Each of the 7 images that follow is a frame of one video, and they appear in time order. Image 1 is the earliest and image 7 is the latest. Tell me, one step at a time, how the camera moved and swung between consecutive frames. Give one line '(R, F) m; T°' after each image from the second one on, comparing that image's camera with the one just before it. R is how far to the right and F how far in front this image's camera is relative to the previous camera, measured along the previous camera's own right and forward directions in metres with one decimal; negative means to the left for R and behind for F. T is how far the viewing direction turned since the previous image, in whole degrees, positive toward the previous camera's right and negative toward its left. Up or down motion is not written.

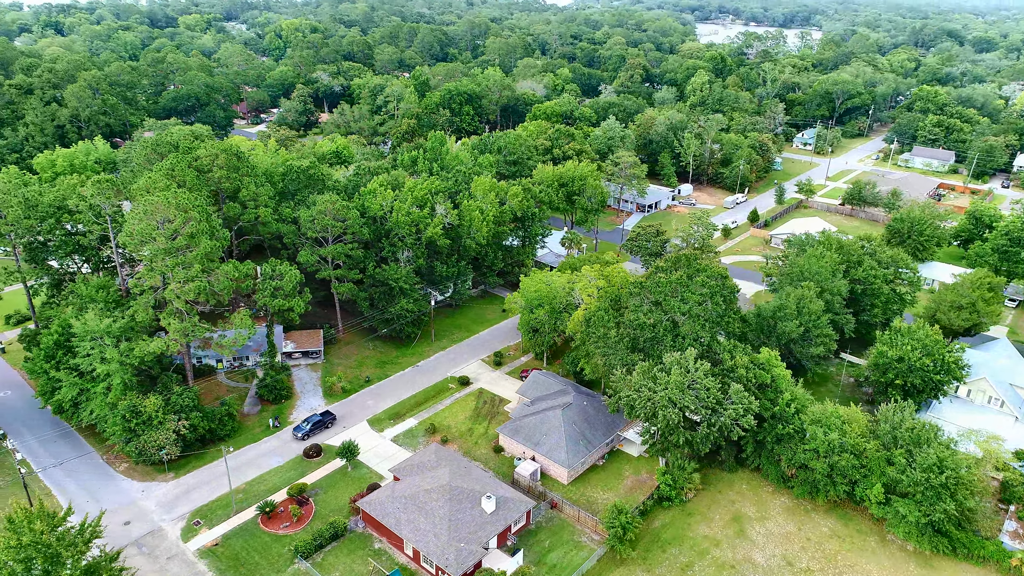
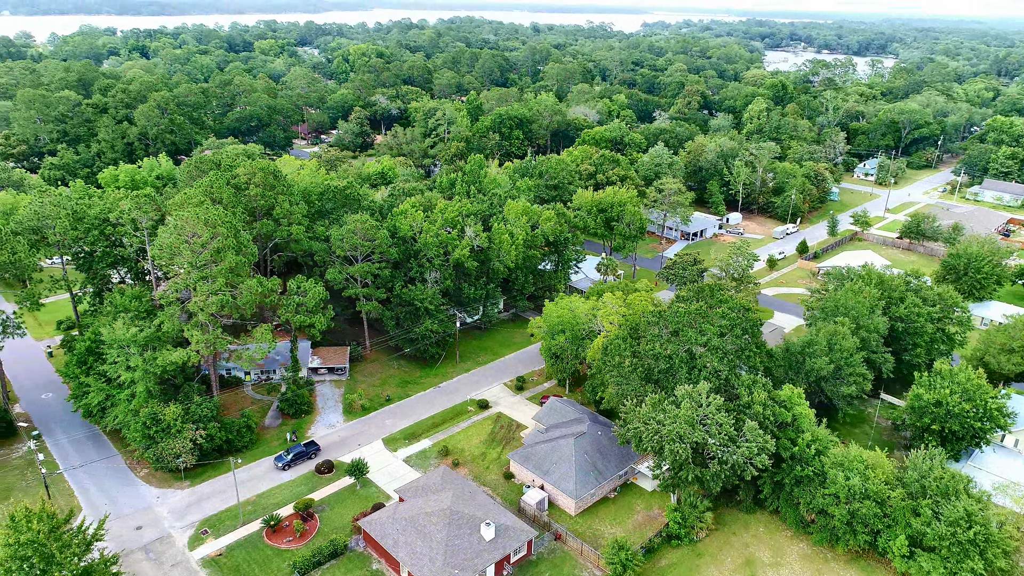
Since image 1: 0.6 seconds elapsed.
(+1.7, +0.3) m; -5°
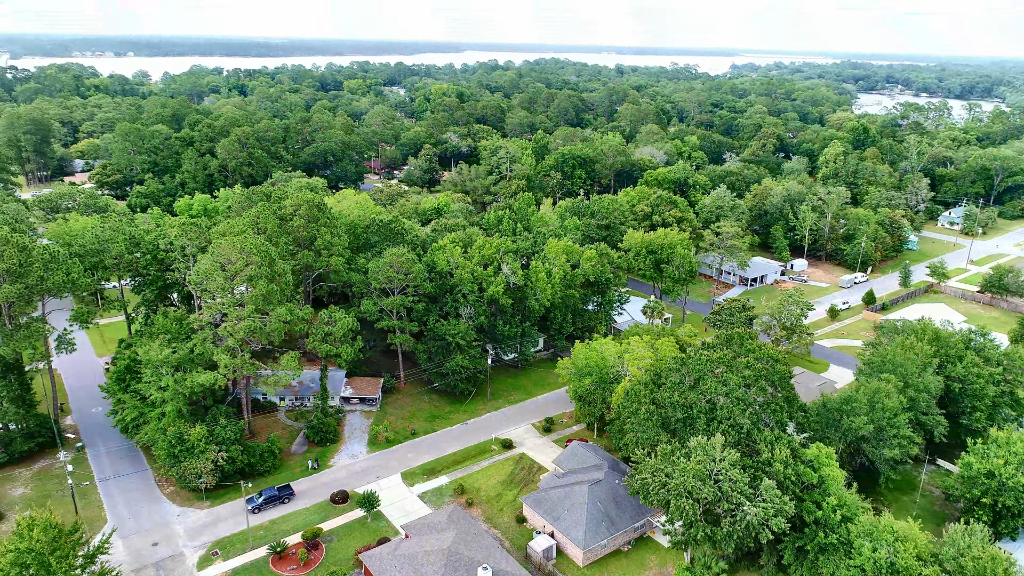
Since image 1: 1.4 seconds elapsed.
(+2.2, +0.4) m; -6°
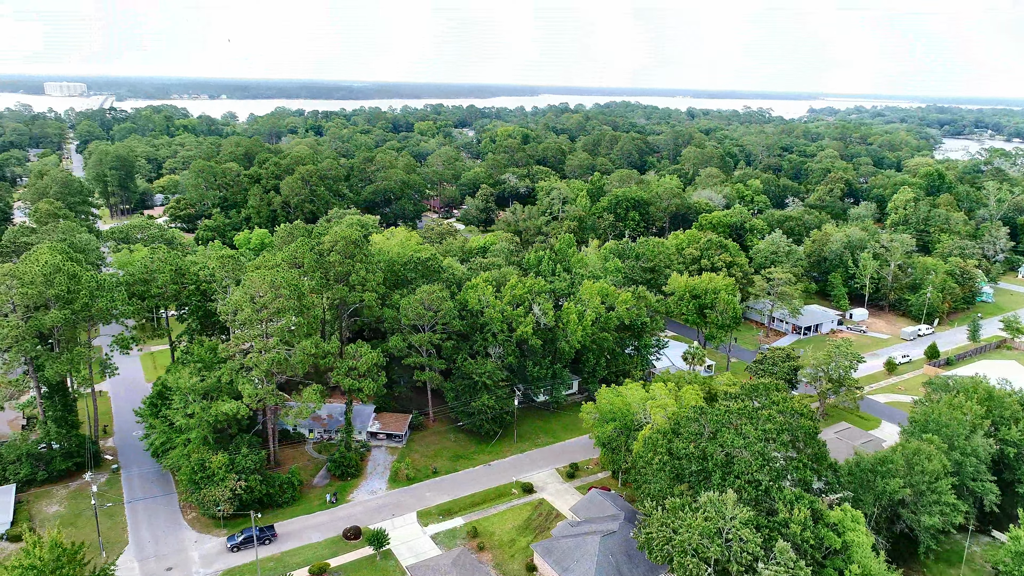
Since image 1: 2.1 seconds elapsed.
(+1.9, +0.3) m; -6°
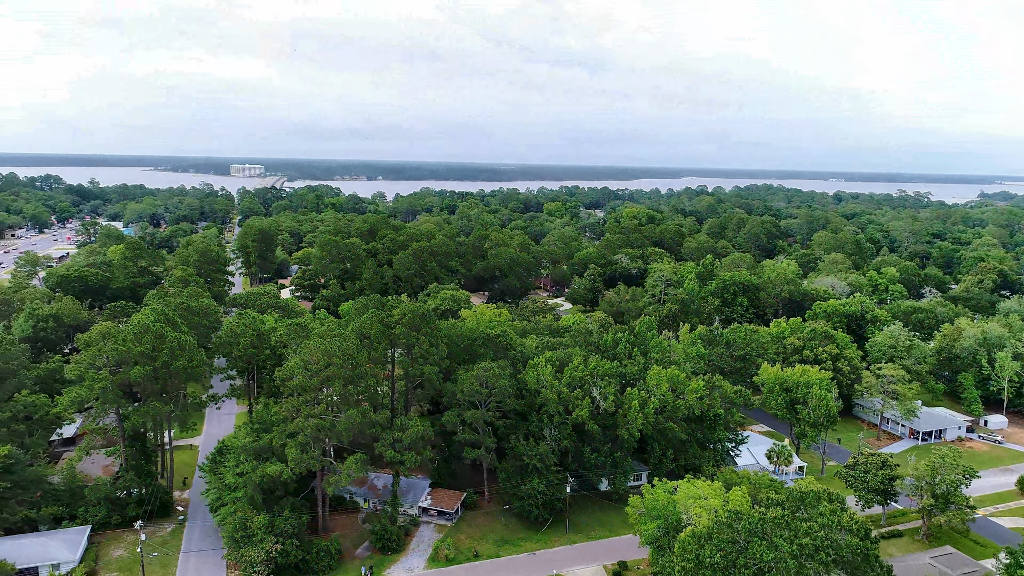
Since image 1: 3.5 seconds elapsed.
(+3.7, +0.7) m; -11°
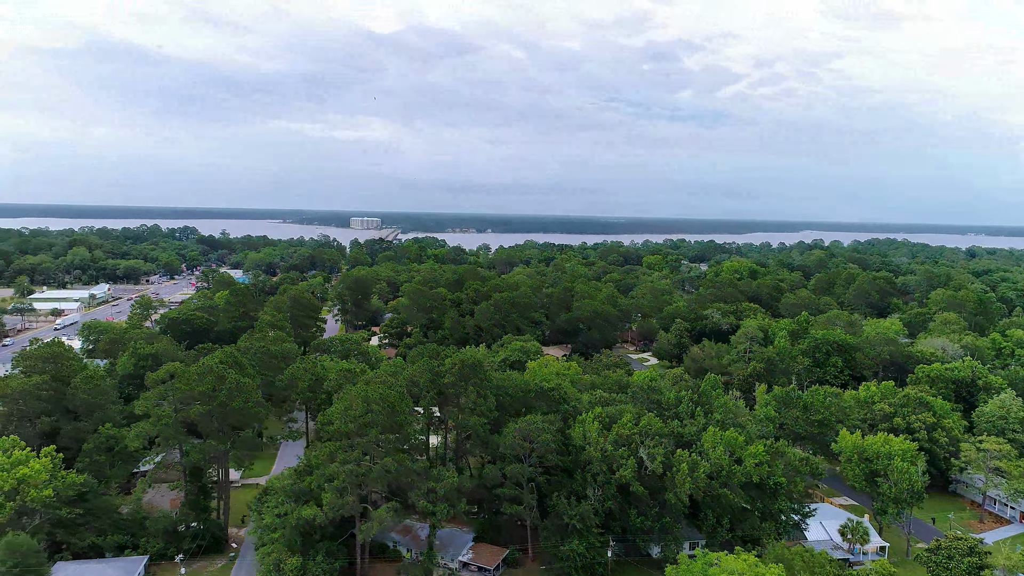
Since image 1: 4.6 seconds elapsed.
(+2.9, +0.5) m; -9°
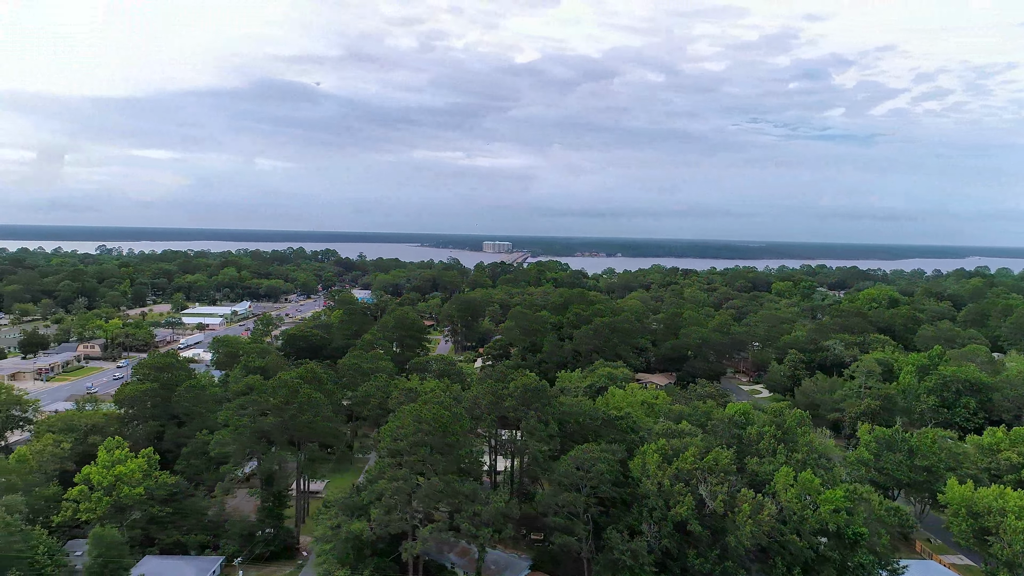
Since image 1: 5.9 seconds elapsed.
(+3.5, +0.6) m; -11°
